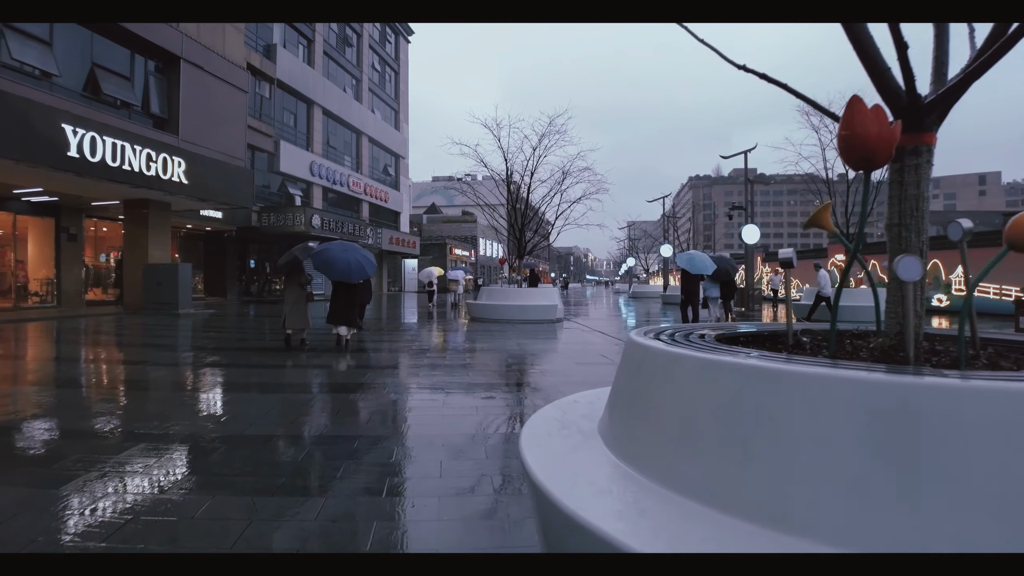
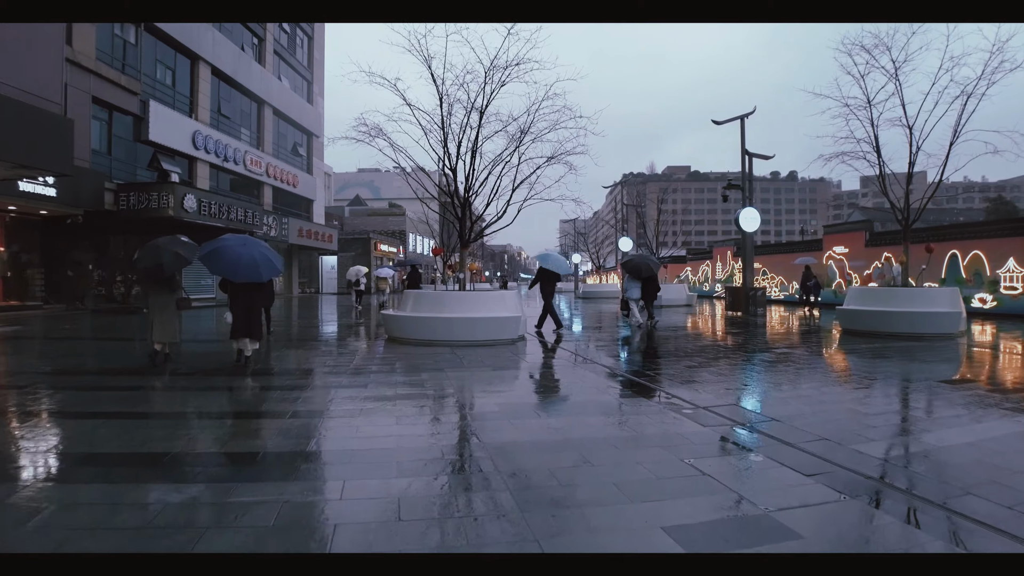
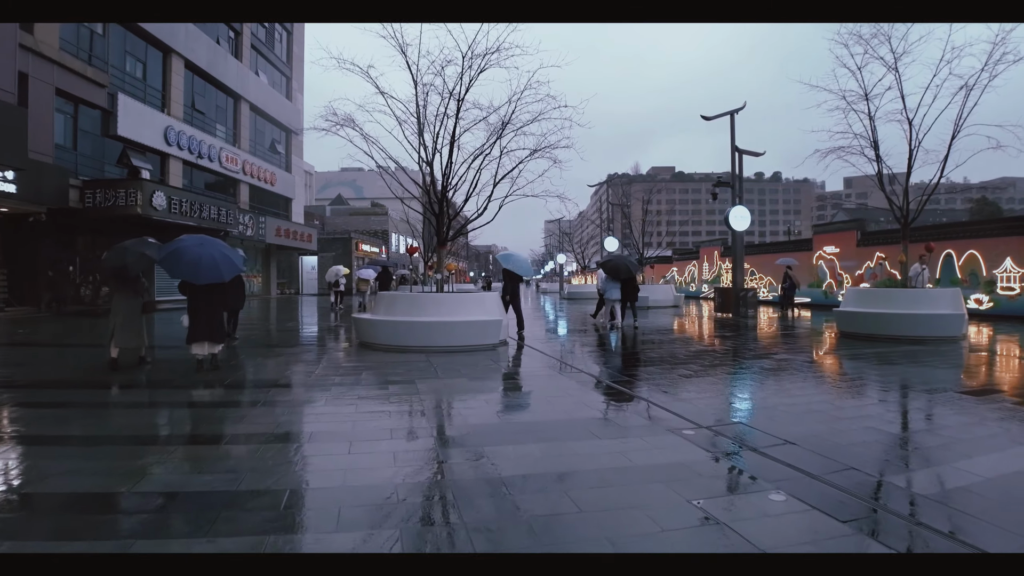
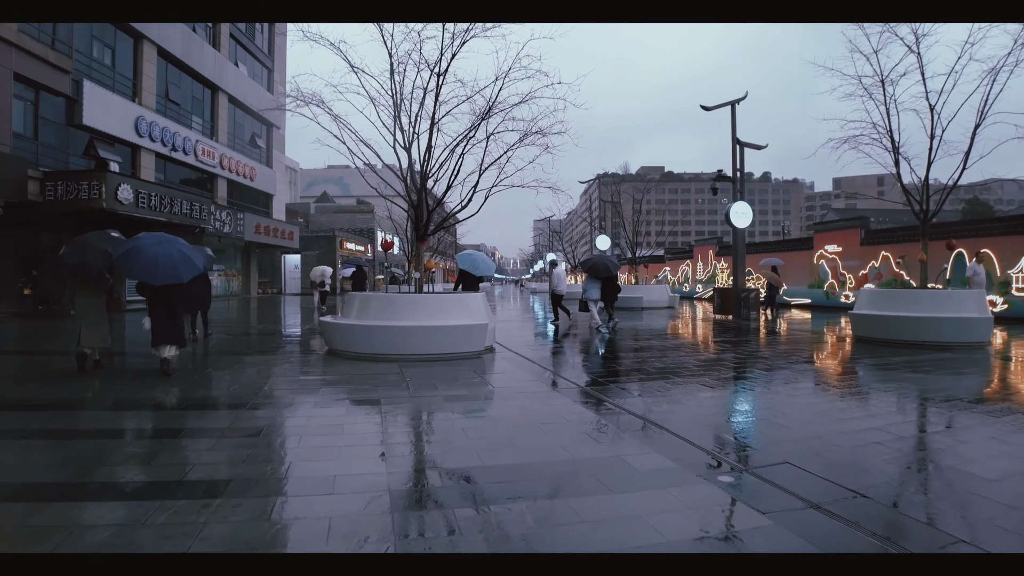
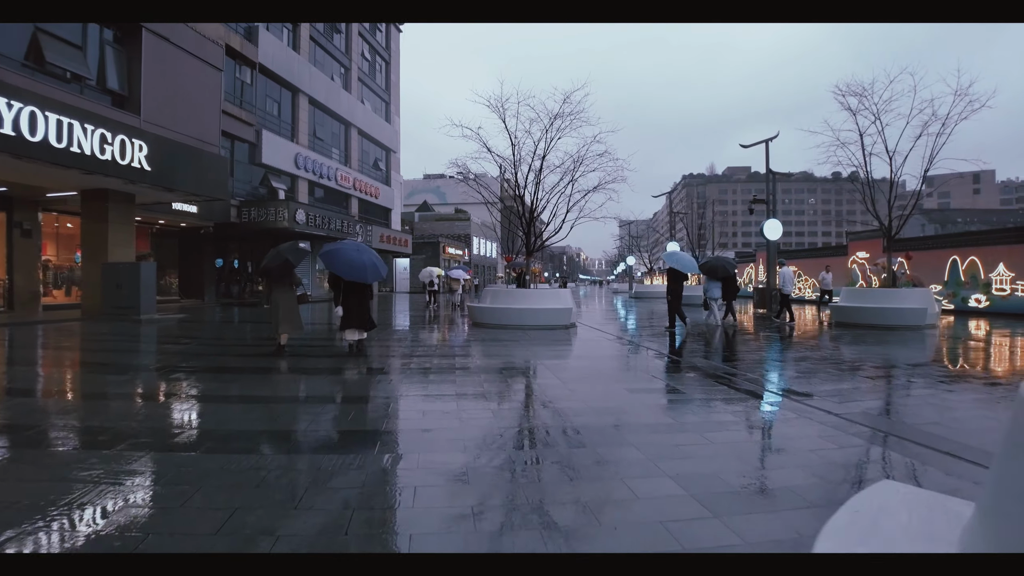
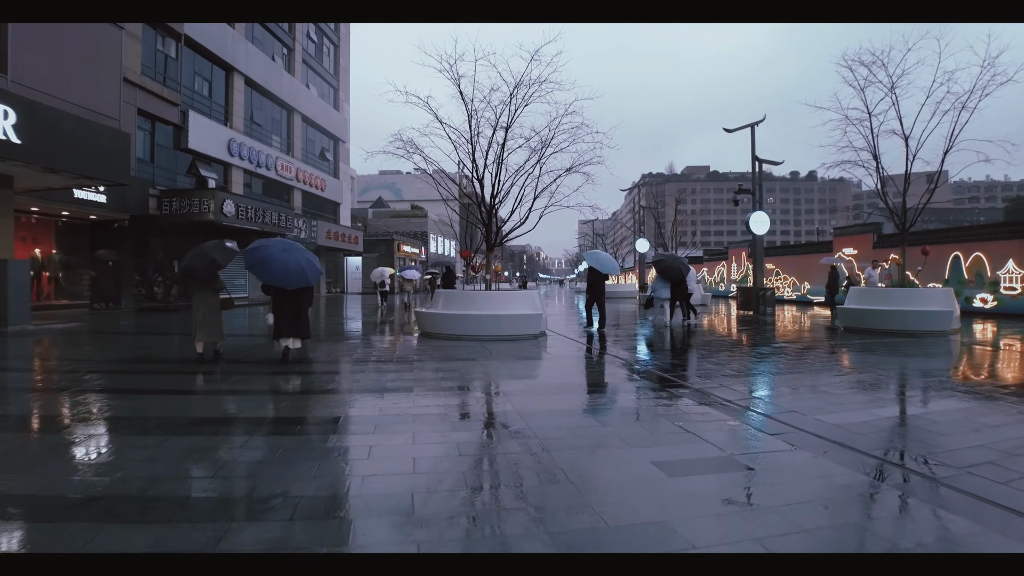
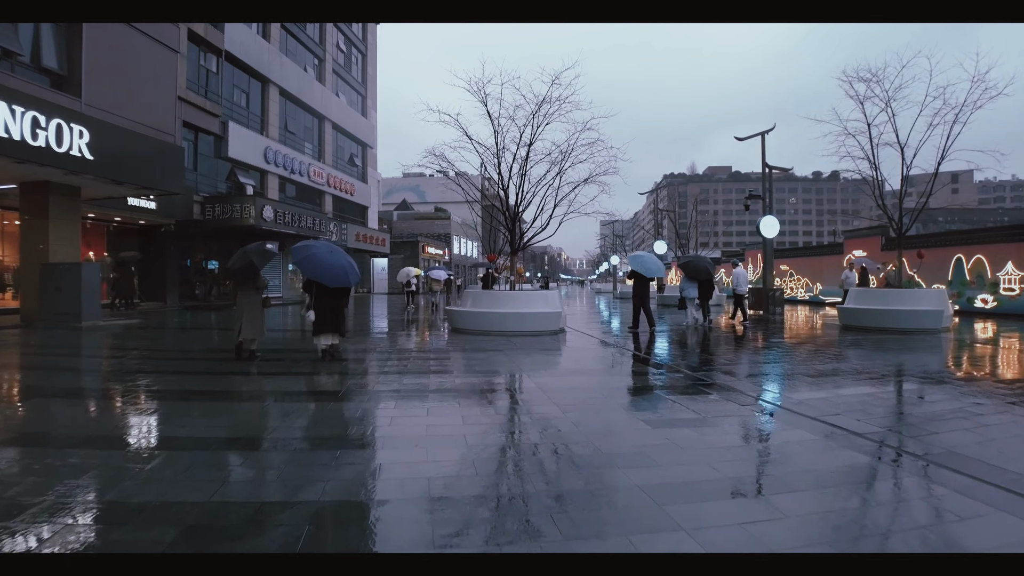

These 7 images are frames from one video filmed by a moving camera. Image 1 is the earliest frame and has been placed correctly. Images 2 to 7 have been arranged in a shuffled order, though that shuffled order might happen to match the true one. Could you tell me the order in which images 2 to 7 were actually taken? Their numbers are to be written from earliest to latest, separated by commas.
5, 7, 6, 2, 3, 4
